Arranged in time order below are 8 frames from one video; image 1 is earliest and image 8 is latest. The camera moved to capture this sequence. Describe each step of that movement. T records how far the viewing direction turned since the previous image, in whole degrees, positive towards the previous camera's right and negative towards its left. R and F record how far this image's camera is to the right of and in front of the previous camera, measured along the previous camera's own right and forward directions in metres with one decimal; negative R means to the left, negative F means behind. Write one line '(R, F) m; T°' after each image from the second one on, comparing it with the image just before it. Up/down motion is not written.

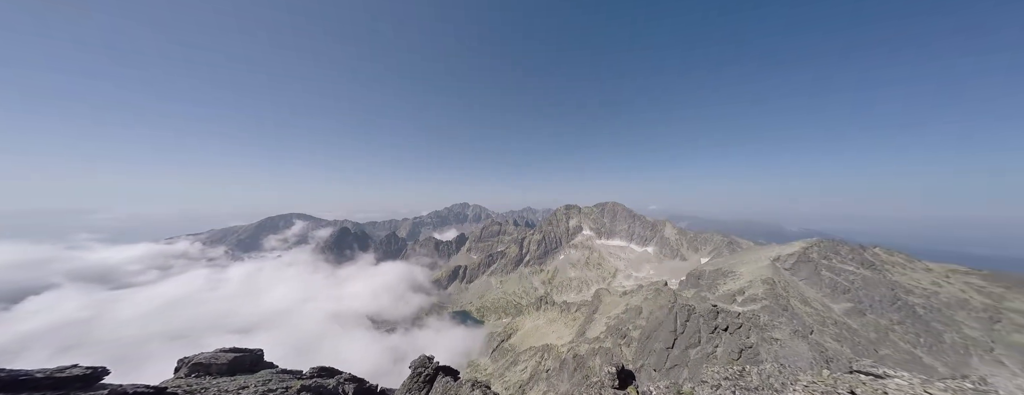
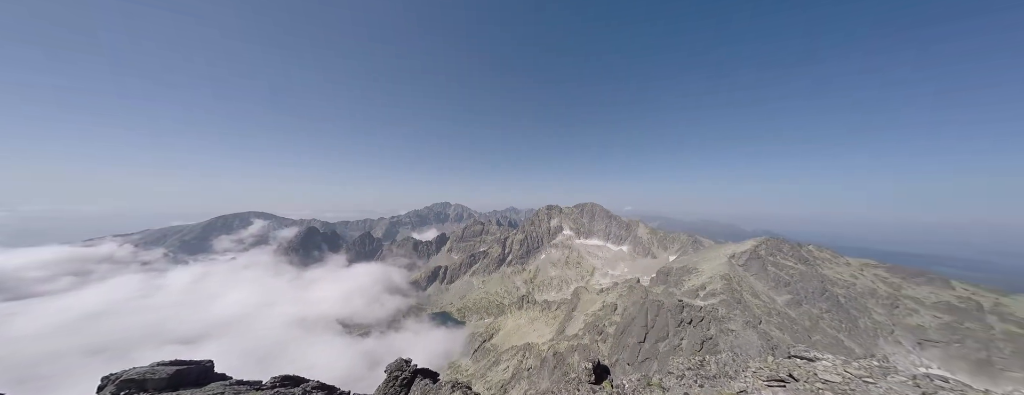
(+0.7, -1.2) m; +5°
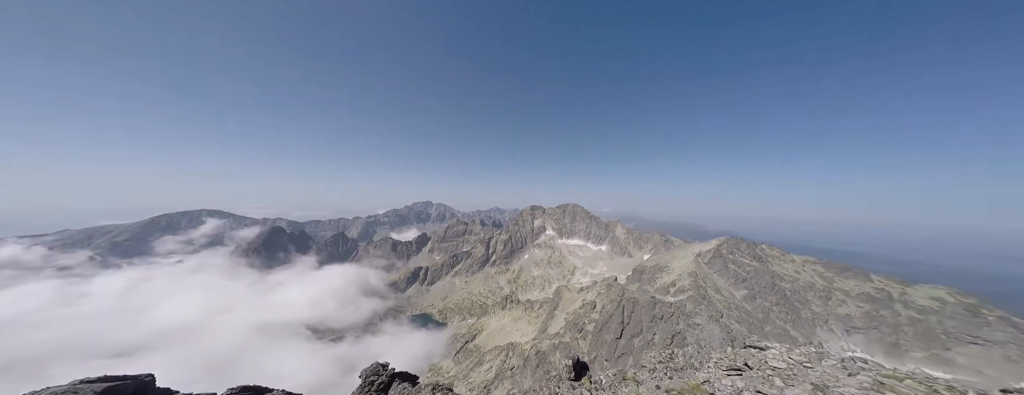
(+0.9, -0.8) m; +5°
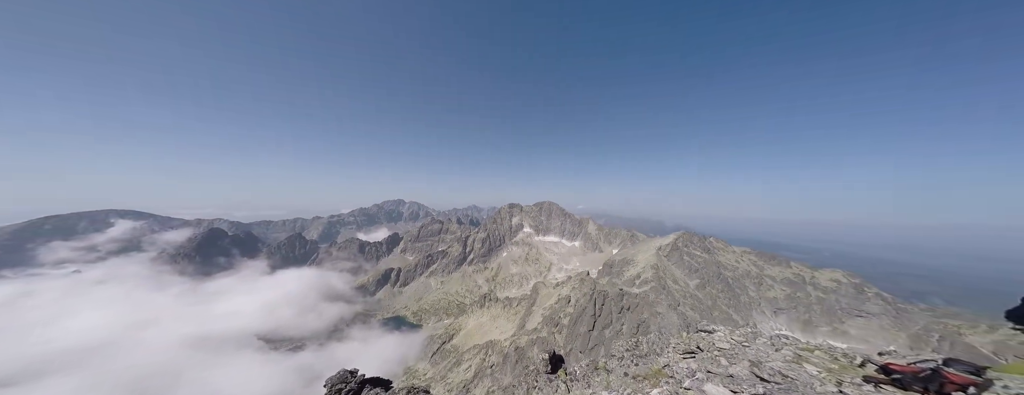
(+1.1, -0.8) m; +6°
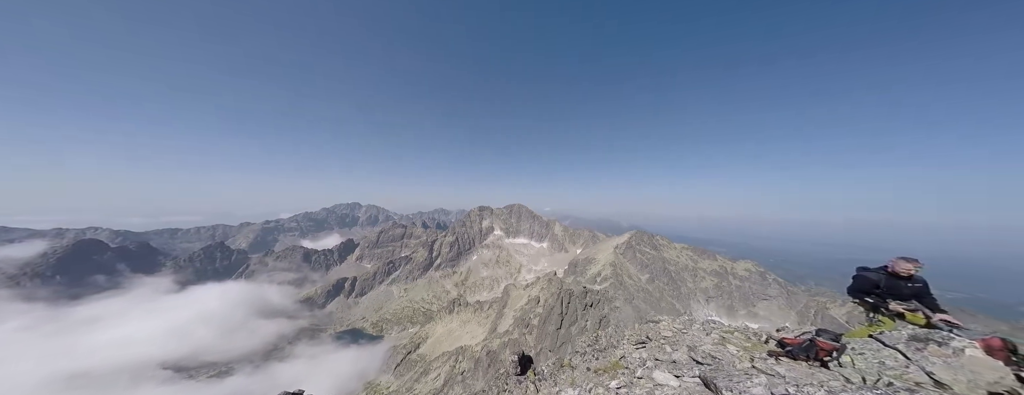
(+1.4, -0.8) m; +8°
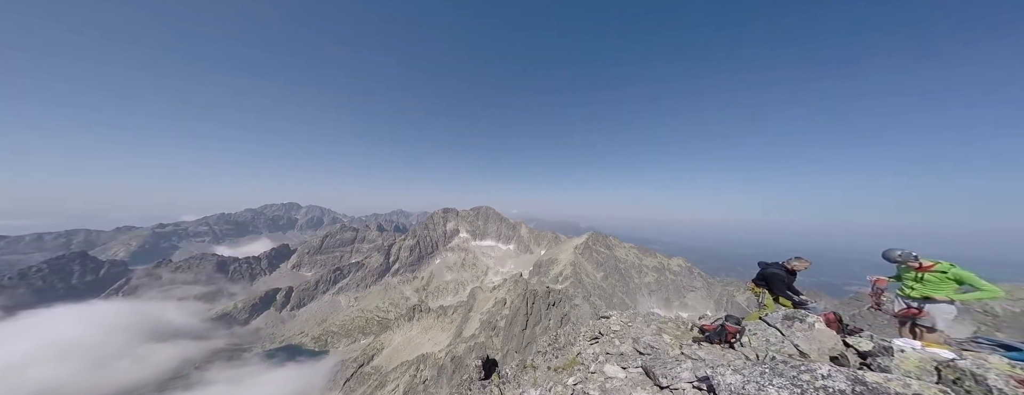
(+1.6, -0.4) m; +8°
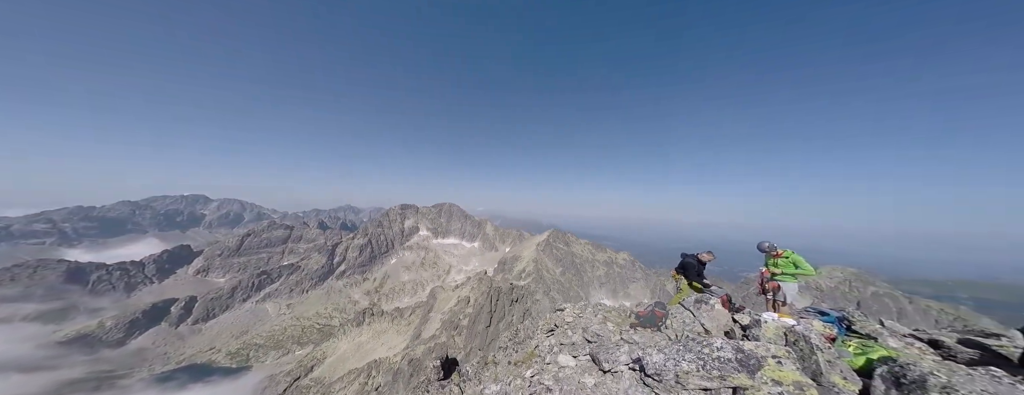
(+1.1, -0.6) m; +8°
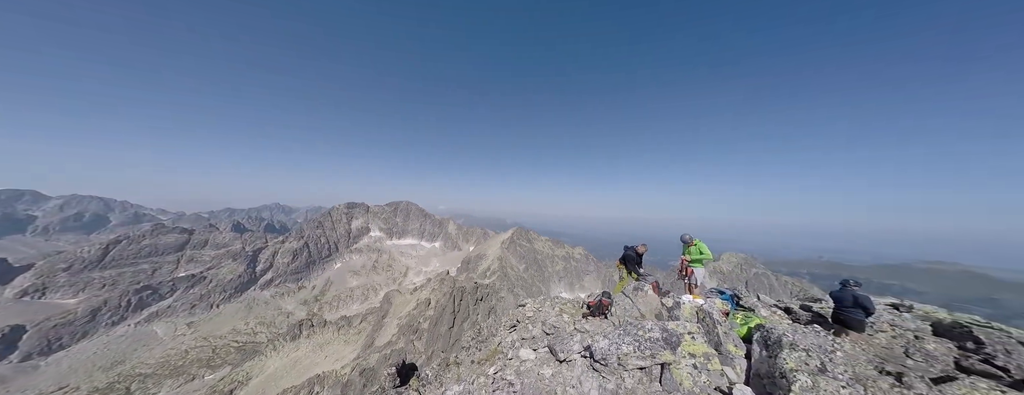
(+0.8, -0.3) m; +8°
